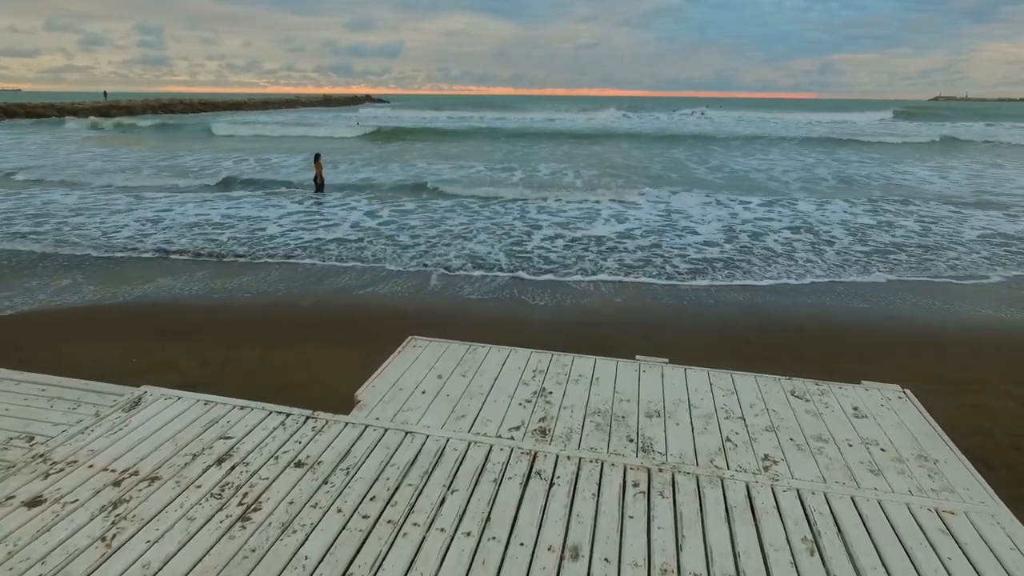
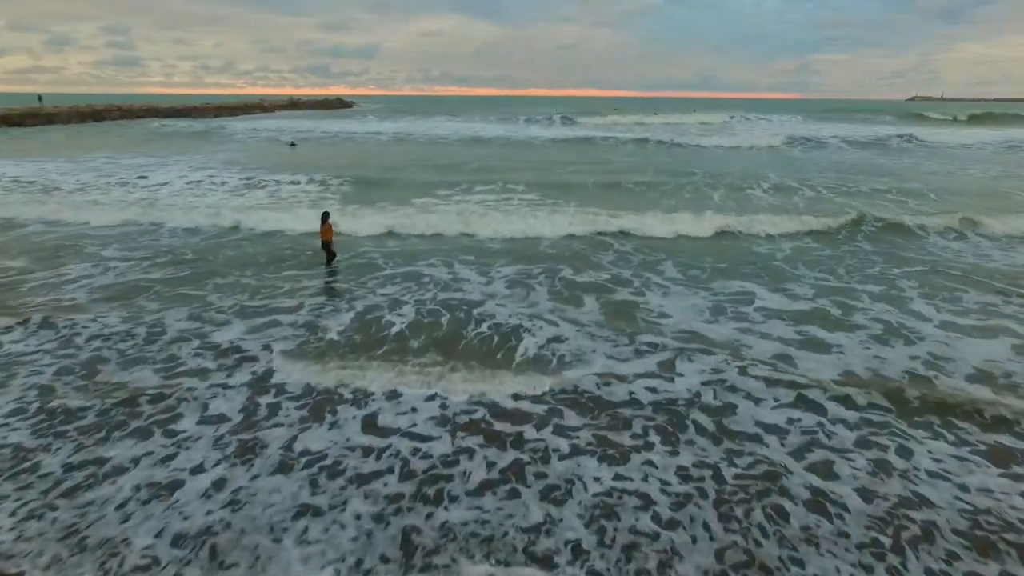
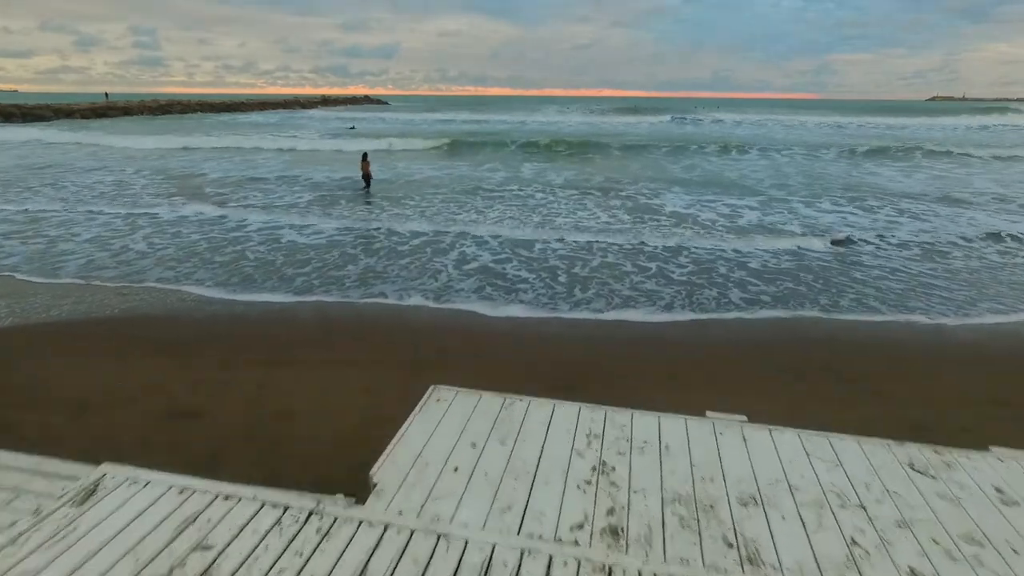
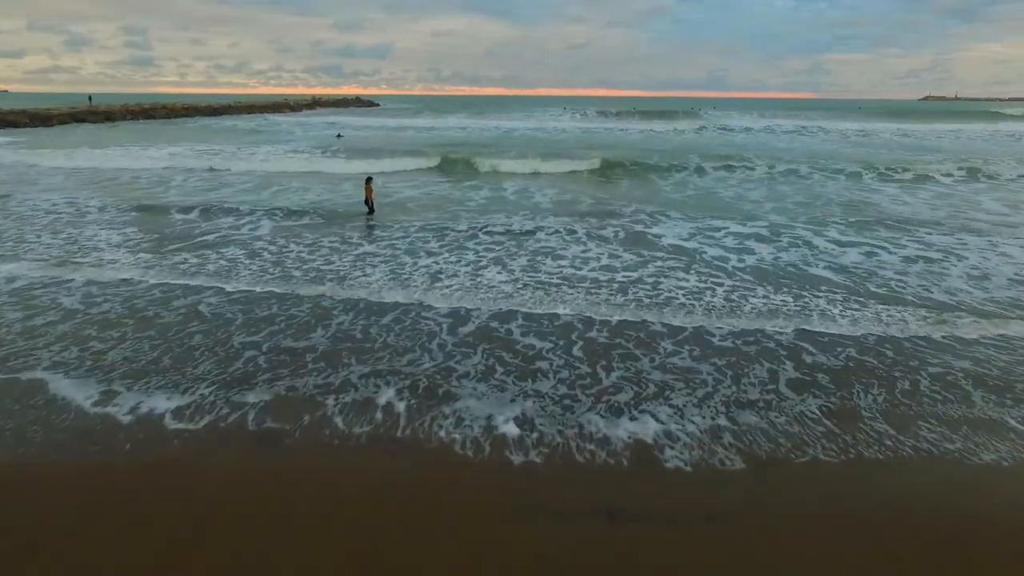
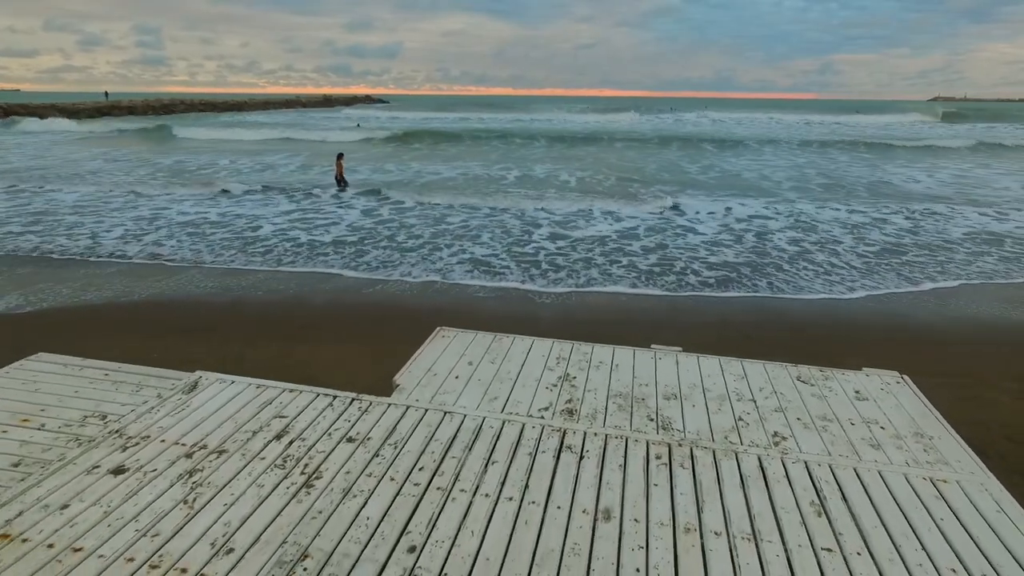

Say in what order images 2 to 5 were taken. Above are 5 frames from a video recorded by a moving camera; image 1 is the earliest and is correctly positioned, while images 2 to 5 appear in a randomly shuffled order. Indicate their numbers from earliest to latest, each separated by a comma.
5, 3, 4, 2
